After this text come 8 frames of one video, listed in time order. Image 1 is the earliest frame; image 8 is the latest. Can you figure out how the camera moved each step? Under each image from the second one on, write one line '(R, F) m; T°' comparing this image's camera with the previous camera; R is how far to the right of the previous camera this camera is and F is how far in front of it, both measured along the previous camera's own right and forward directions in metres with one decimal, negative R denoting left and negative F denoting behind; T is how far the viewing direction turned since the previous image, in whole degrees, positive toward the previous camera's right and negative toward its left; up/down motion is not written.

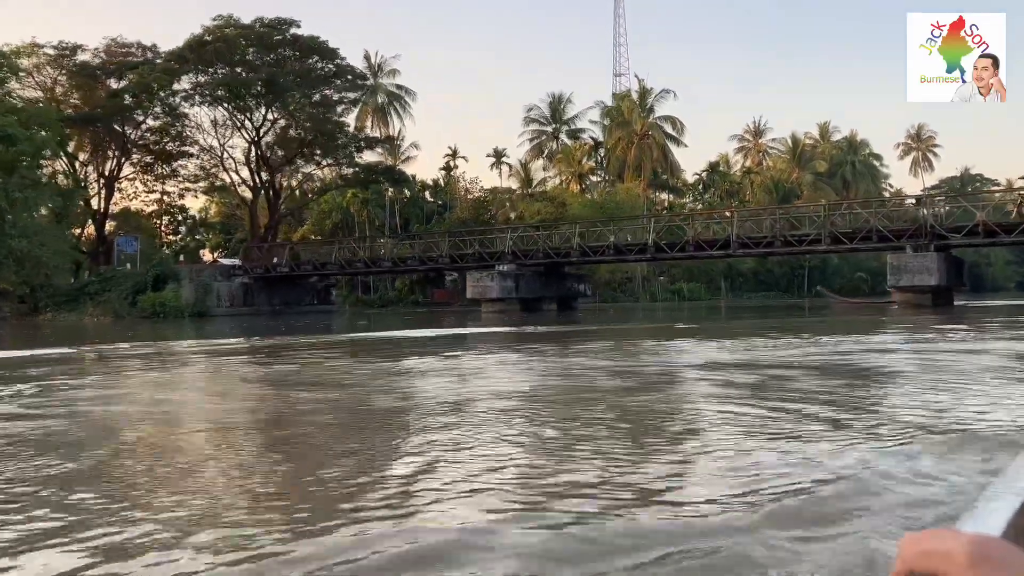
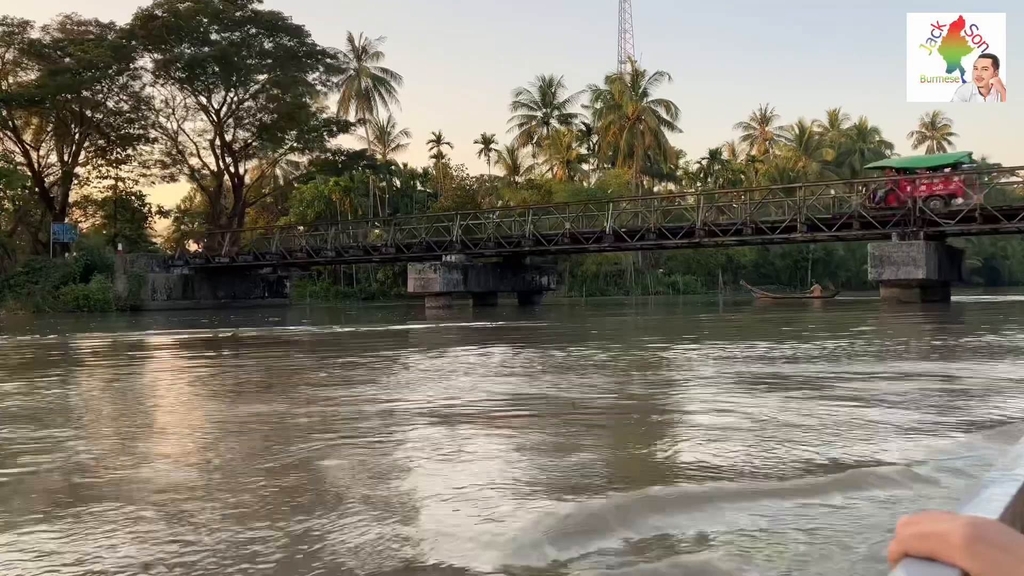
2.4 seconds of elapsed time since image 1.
(+1.4, +2.0) m; -1°
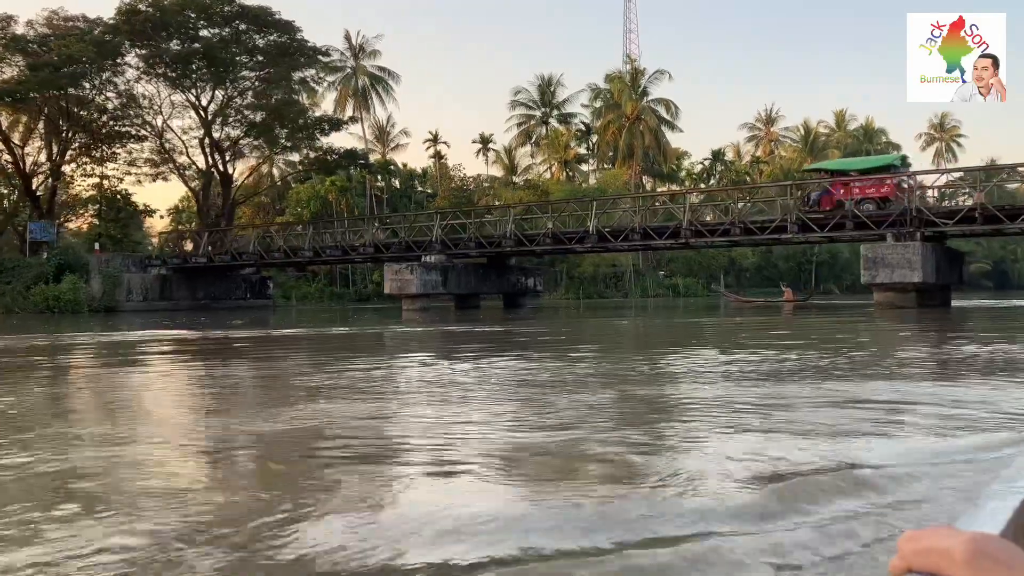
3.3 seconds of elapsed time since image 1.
(+0.5, +0.7) m; -1°
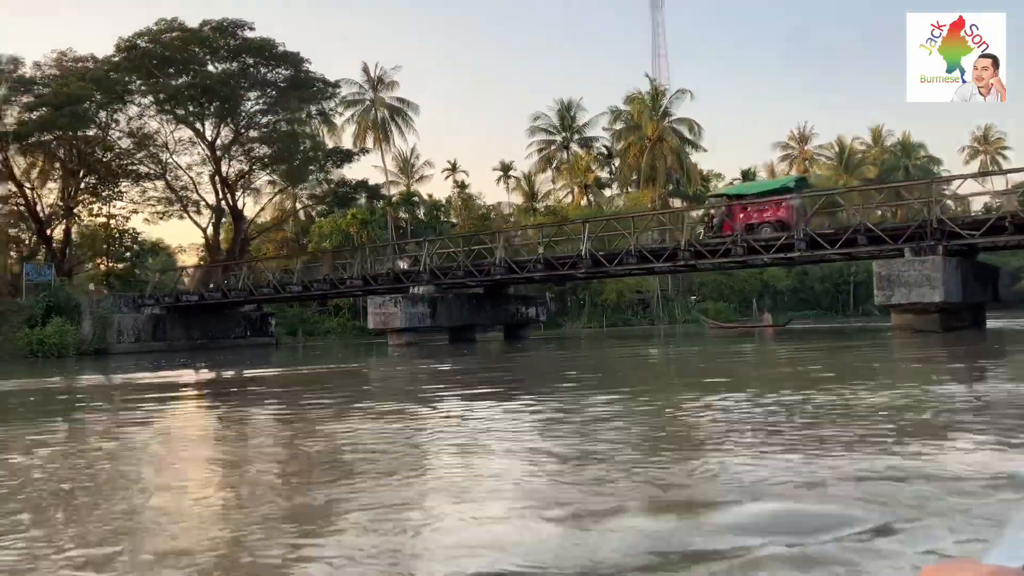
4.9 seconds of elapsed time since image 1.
(+1.0, +1.2) m; -3°
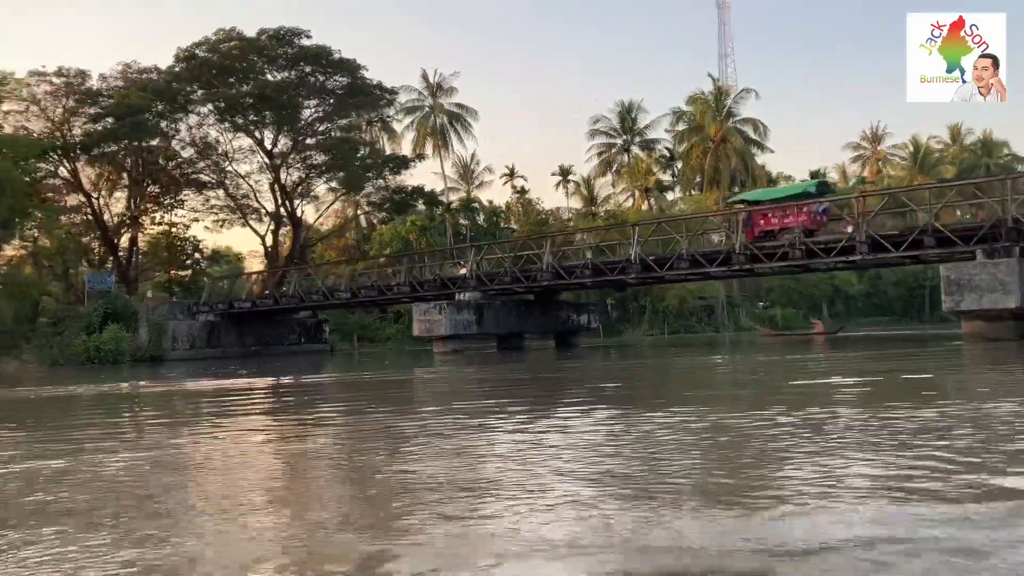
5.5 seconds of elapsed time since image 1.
(+0.4, +0.5) m; -4°
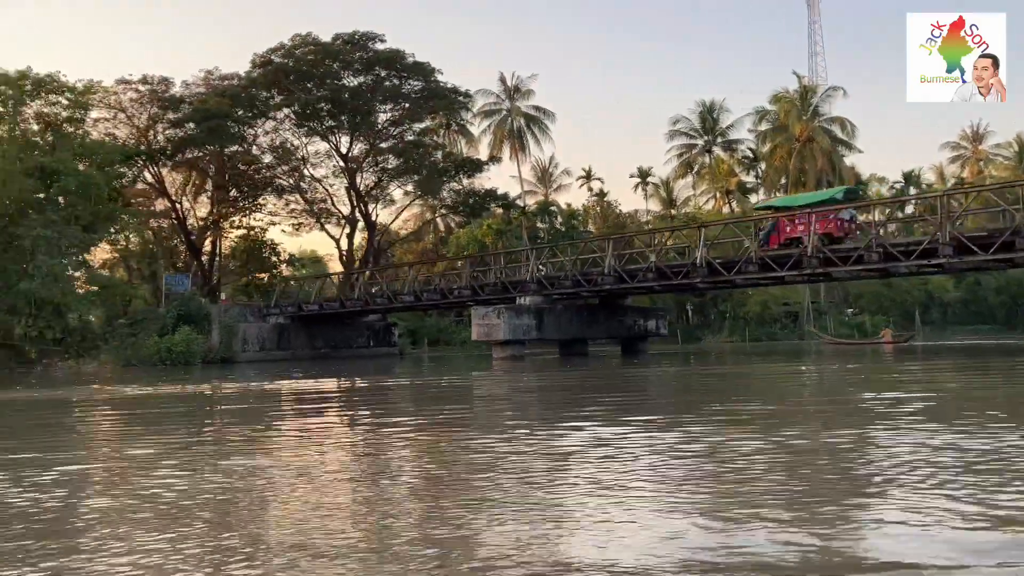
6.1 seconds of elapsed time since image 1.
(+0.5, +0.5) m; -5°
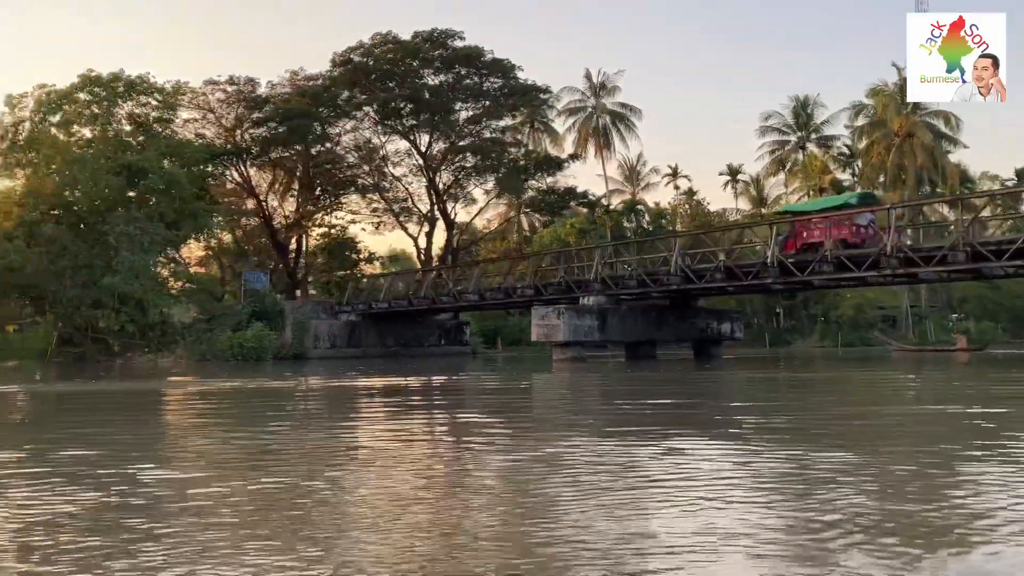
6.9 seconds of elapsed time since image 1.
(+0.6, +0.5) m; -6°
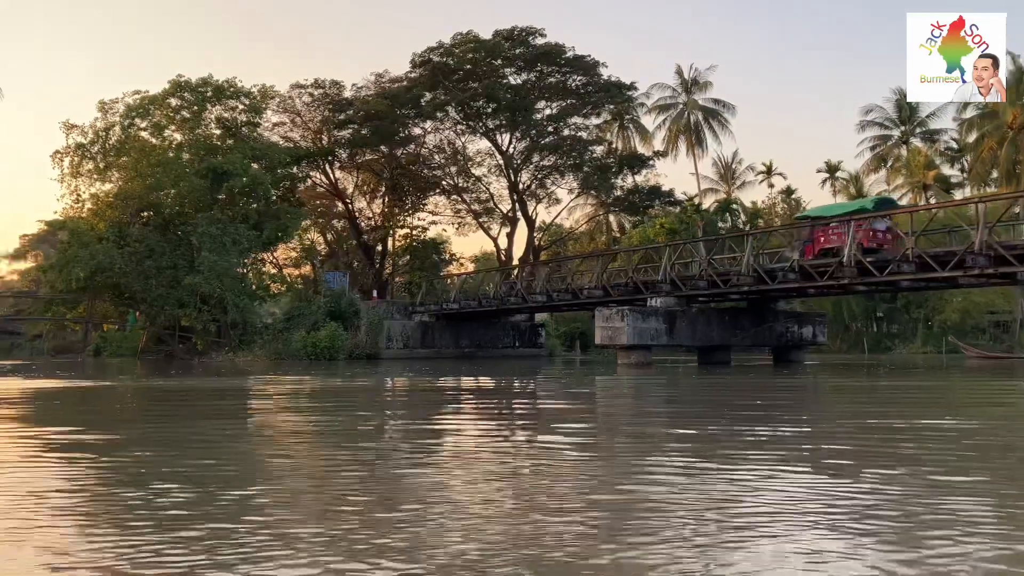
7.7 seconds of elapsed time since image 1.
(+0.6, +0.5) m; -6°
